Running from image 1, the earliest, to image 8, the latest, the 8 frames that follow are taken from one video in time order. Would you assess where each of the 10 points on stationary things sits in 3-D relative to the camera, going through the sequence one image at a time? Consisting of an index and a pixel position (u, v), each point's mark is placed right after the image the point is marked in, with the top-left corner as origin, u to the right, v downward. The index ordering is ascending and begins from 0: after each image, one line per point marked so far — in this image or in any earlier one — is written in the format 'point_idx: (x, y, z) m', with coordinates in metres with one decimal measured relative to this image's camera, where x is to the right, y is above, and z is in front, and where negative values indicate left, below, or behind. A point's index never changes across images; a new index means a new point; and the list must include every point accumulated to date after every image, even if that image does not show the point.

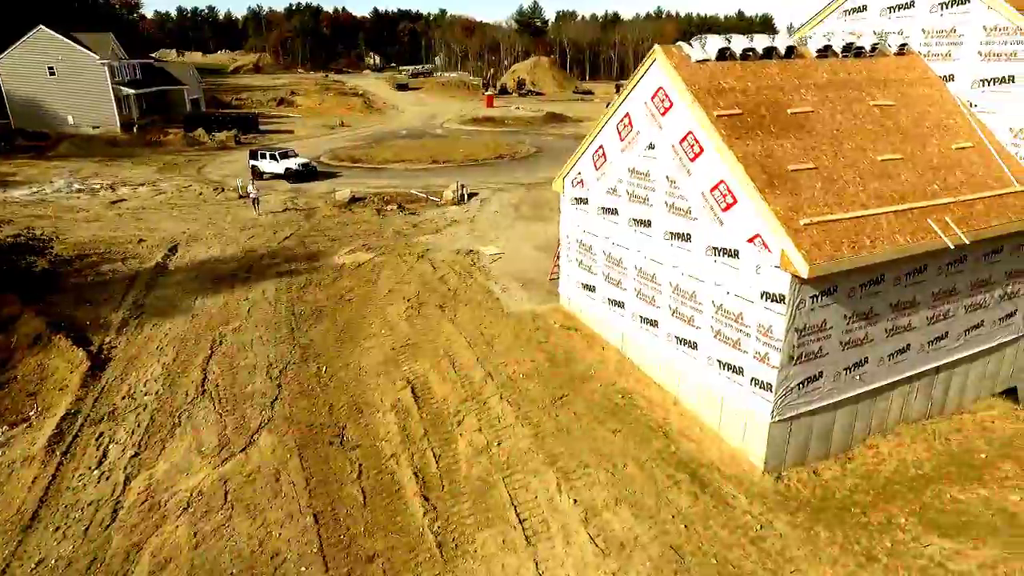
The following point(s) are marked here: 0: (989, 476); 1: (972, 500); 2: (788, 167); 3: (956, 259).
0: (+8.5, -3.4, +11.0) m
1: (+7.8, -3.6, +10.5) m
2: (+4.6, +2.0, +10.3) m
3: (+8.2, +0.5, +11.4) m
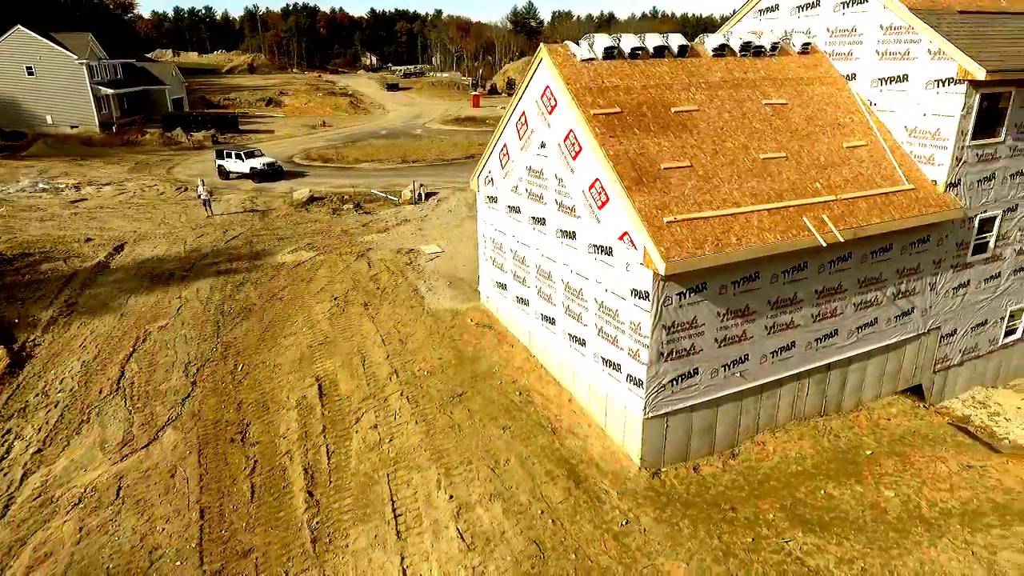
0: (+6.4, -3.3, +11.1) m
1: (+5.7, -3.6, +10.6) m
2: (+2.5, +2.1, +10.4) m
3: (+6.1, +0.6, +11.5) m
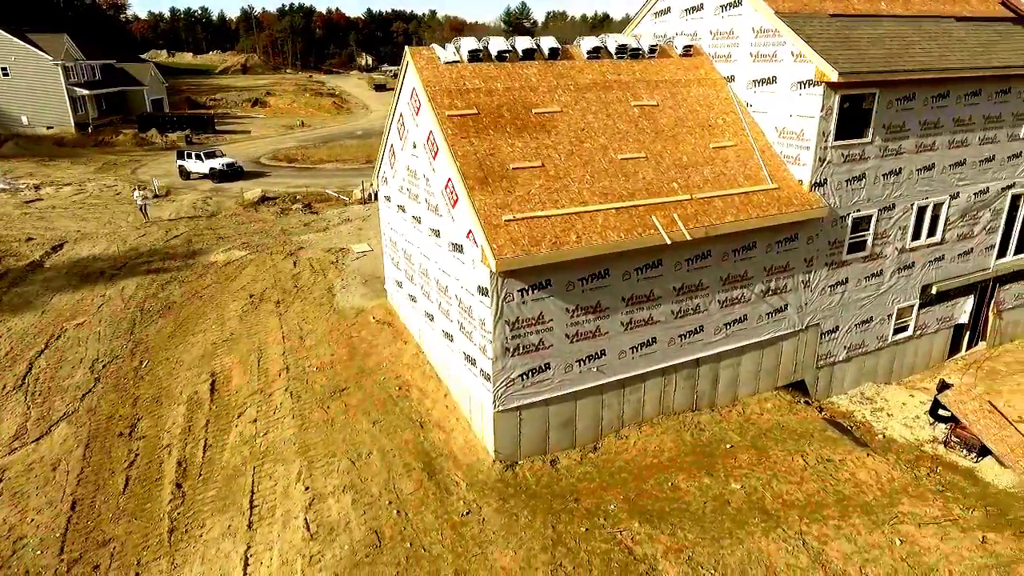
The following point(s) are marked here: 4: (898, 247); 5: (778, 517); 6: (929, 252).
0: (+3.9, -3.3, +11.4) m
1: (+3.2, -3.5, +10.8) m
2: (0.0, +2.1, +10.7) m
3: (+3.6, +0.6, +11.7) m
4: (+9.0, +1.0, +14.3) m
5: (+4.5, -3.9, +10.4) m
6: (+10.1, +0.9, +14.9) m
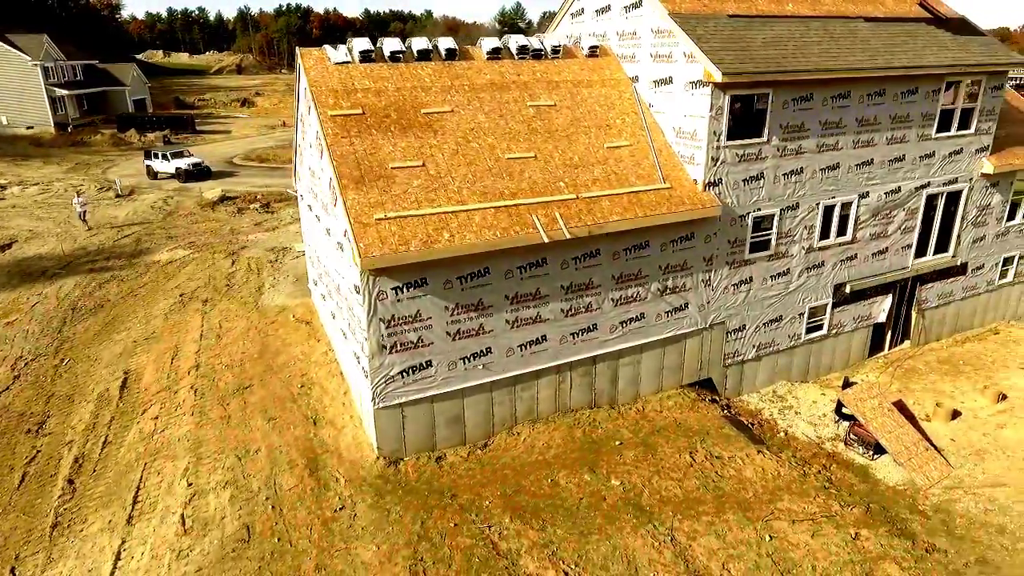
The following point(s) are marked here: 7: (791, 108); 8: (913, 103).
0: (+1.7, -3.2, +11.5) m
1: (+1.0, -3.5, +10.9) m
2: (-2.1, +2.2, +10.8) m
3: (+1.4, +0.7, +11.8) m
4: (+6.9, +1.0, +14.4) m
5: (+2.4, -3.8, +10.6) m
6: (+8.0, +0.9, +15.0) m
7: (+5.9, +3.8, +12.9) m
8: (+9.5, +4.4, +14.5) m
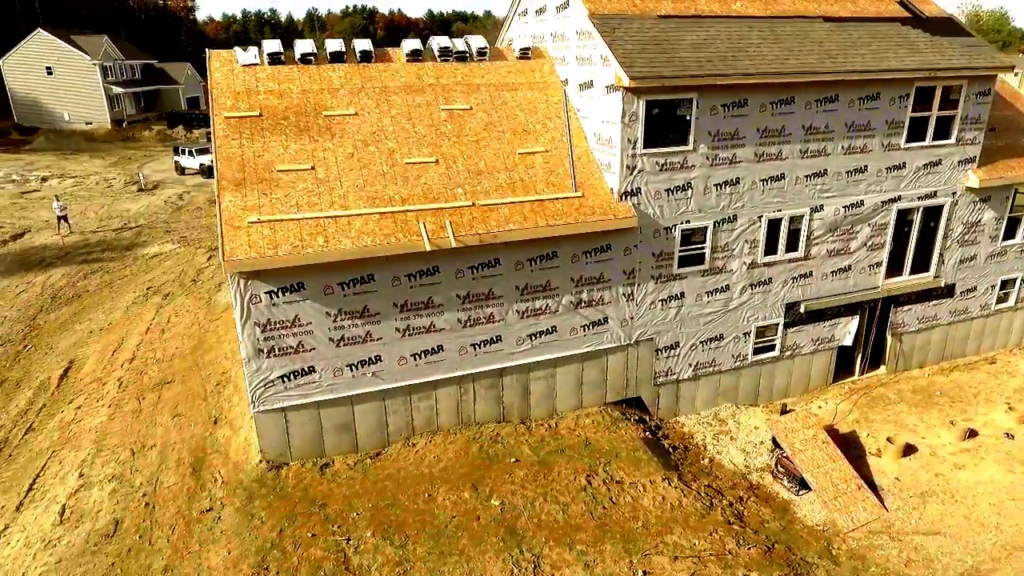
0: (-0.4, -3.4, +11.1) m
1: (-1.1, -3.7, +10.6) m
2: (-4.1, +2.1, +10.7) m
3: (-0.5, +0.5, +11.4) m
4: (+5.1, +0.6, +13.5) m
5: (+0.2, -4.1, +10.1) m
6: (+6.3, +0.5, +14.0) m
7: (+4.1, +3.4, +12.1) m
8: (+7.9, +3.9, +13.4) m
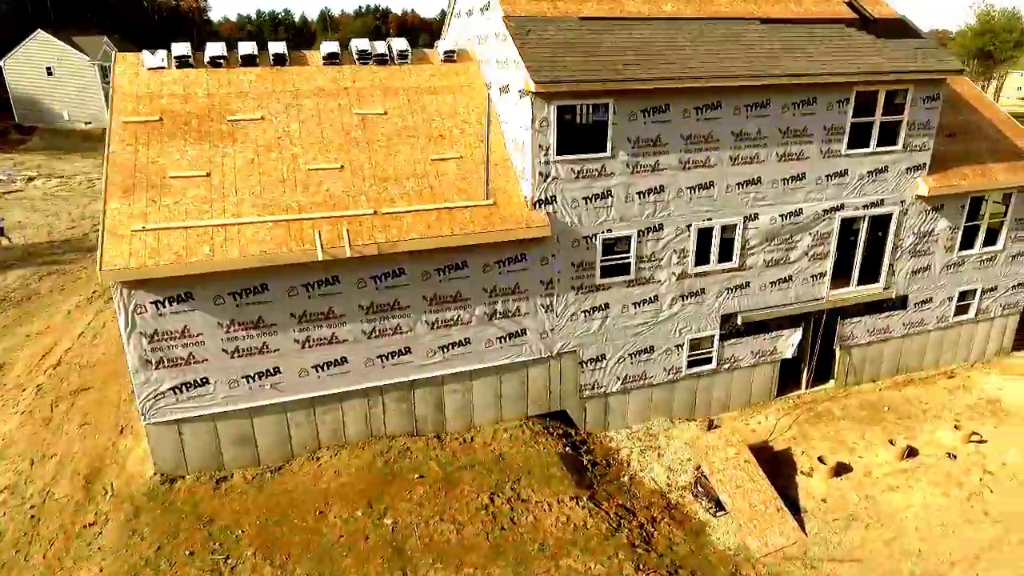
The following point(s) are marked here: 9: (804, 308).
0: (-2.1, -3.6, +10.7) m
1: (-2.9, -3.8, +10.3) m
2: (-5.8, +1.9, +10.5) m
3: (-2.2, +0.3, +11.1) m
4: (+3.5, +0.4, +13.1) m
5: (-1.6, -4.3, +9.7) m
6: (+4.7, +0.2, +13.5) m
7: (+2.4, +3.2, +11.7) m
8: (+6.2, +3.6, +12.9) m
9: (+6.8, -0.5, +14.4) m
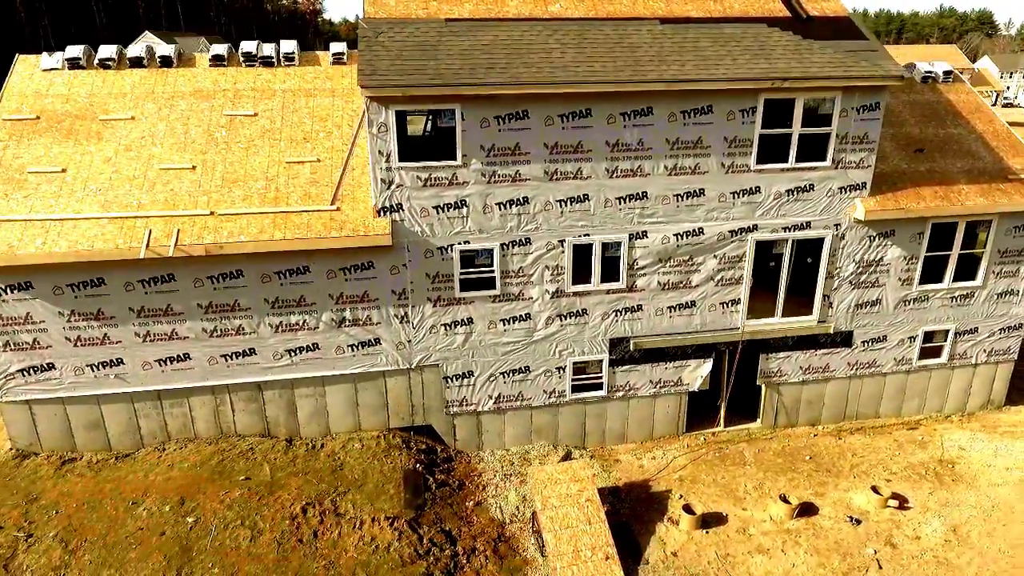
0: (-5.4, -3.6, +10.8) m
1: (-6.2, -3.8, +10.5) m
2: (-8.7, +2.1, +11.1) m
3: (-5.2, +0.3, +11.2) m
4: (+0.7, 0.0, +12.2) m
5: (-5.1, -4.3, +9.8) m
6: (+2.0, -0.2, +12.5) m
7: (-0.3, +2.9, +11.0) m
8: (+3.6, +3.1, +11.6) m
9: (+4.2, -1.0, +13.0) m
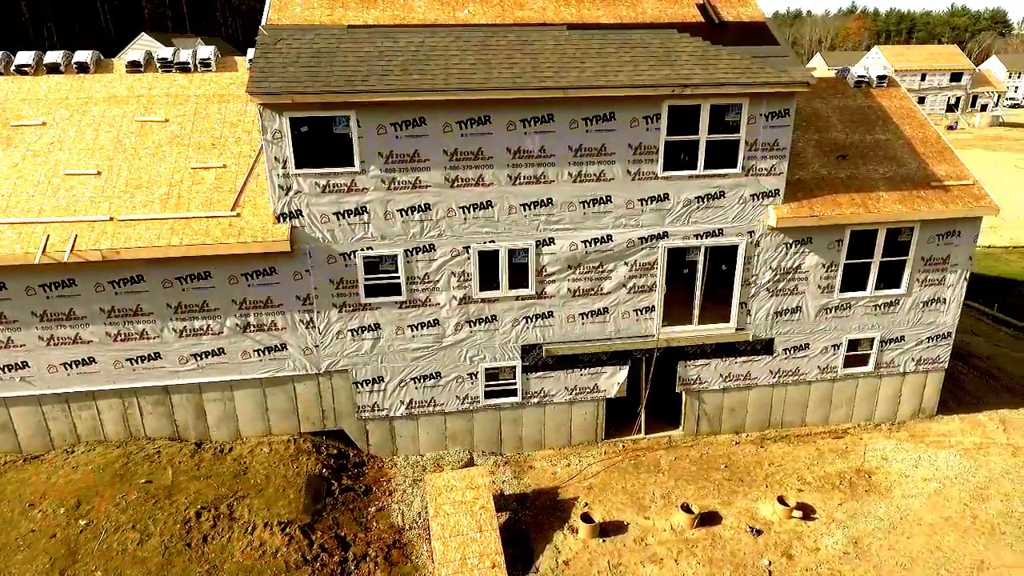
0: (-7.3, -3.7, +10.9) m
1: (-8.1, -3.9, +10.6) m
2: (-10.6, +2.1, +11.3) m
3: (-7.0, +0.2, +11.3) m
4: (-1.1, -0.1, +12.2) m
5: (-7.0, -4.4, +9.9) m
6: (+0.2, -0.4, +12.5) m
7: (-2.2, +2.8, +11.0) m
8: (+1.8, +2.9, +11.5) m
9: (+2.4, -1.2, +13.0) m
